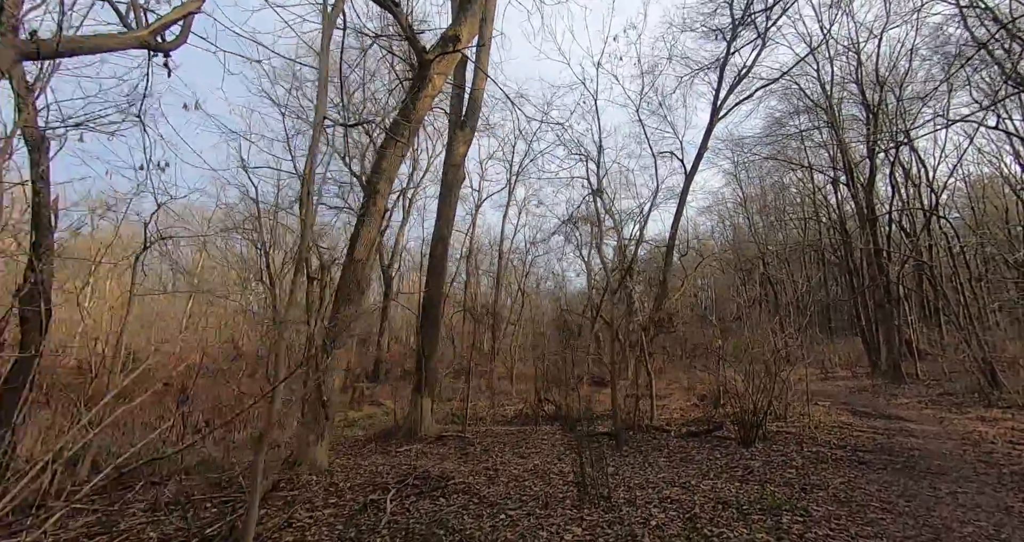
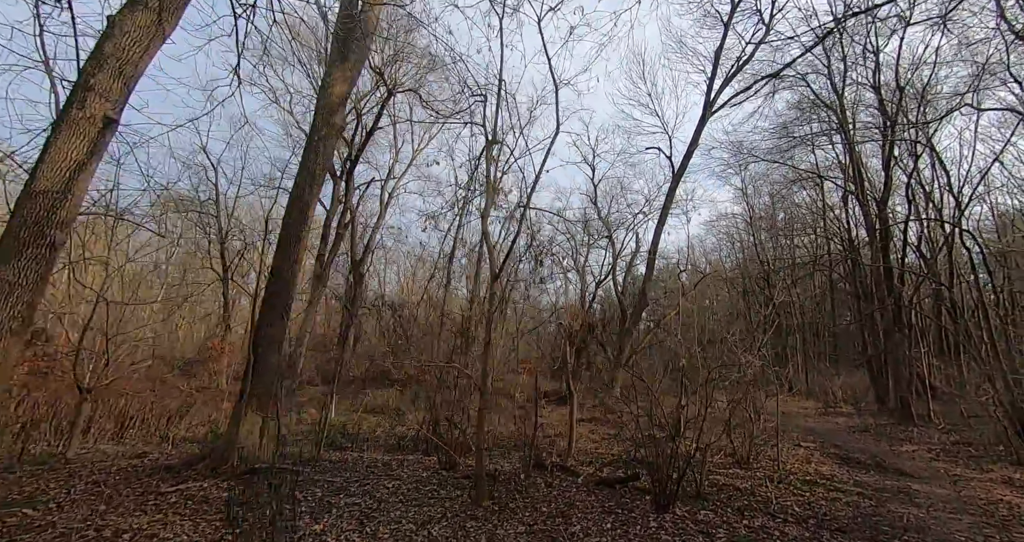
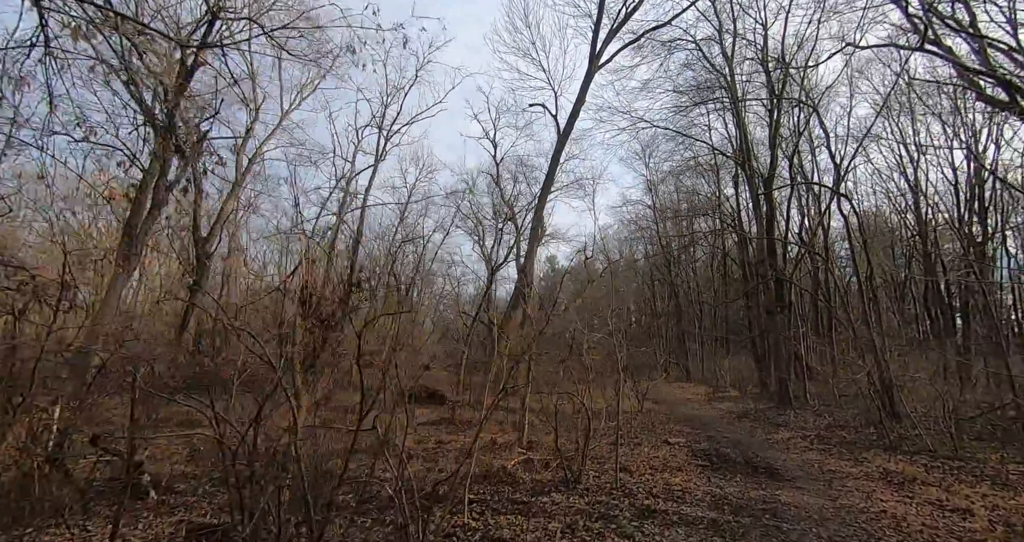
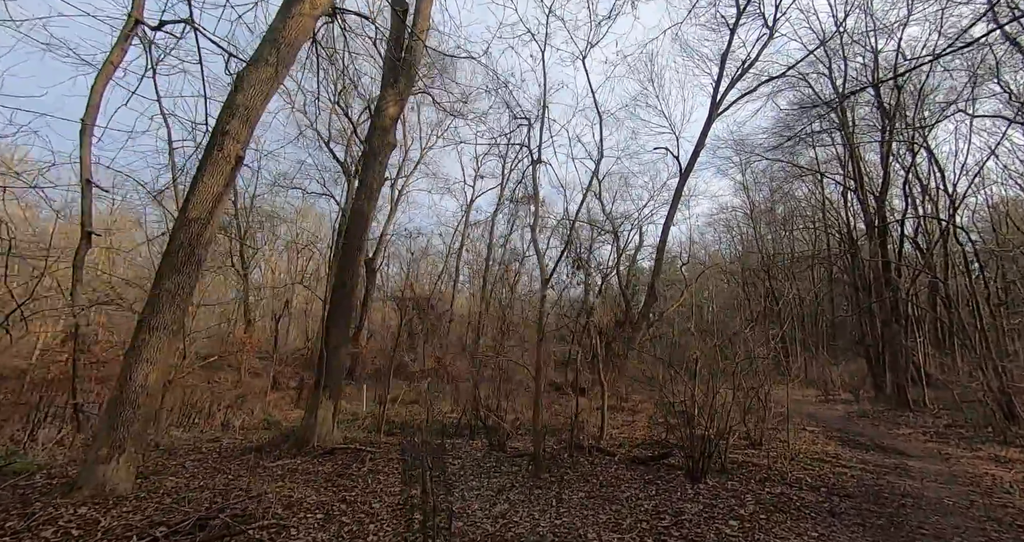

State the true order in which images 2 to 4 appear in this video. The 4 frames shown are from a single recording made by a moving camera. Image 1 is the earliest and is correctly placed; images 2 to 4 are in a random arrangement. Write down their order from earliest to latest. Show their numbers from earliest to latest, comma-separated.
4, 2, 3
